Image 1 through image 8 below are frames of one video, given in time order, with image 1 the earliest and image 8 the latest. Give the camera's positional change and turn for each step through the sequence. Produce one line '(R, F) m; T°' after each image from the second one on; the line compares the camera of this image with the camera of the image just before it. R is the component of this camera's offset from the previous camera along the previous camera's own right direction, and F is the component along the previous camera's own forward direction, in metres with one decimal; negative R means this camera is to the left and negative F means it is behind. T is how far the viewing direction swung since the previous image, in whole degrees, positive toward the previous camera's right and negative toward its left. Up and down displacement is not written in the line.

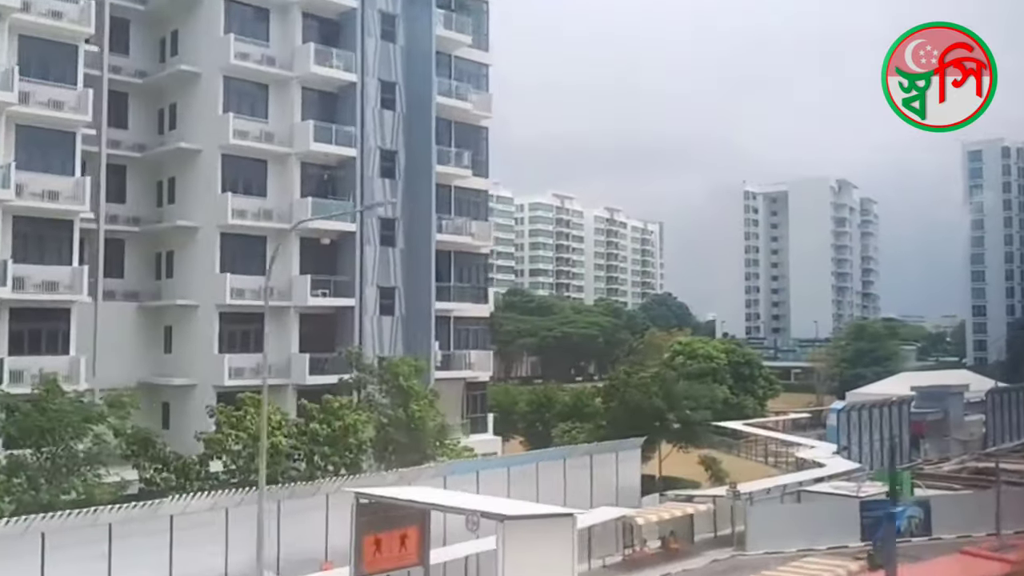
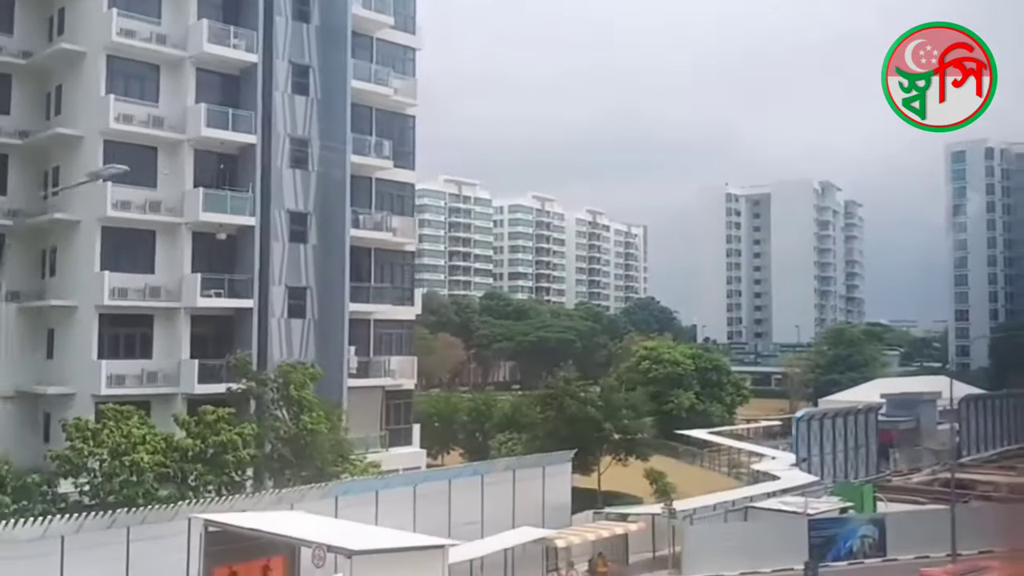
(+0.4, +0.4) m; 0°
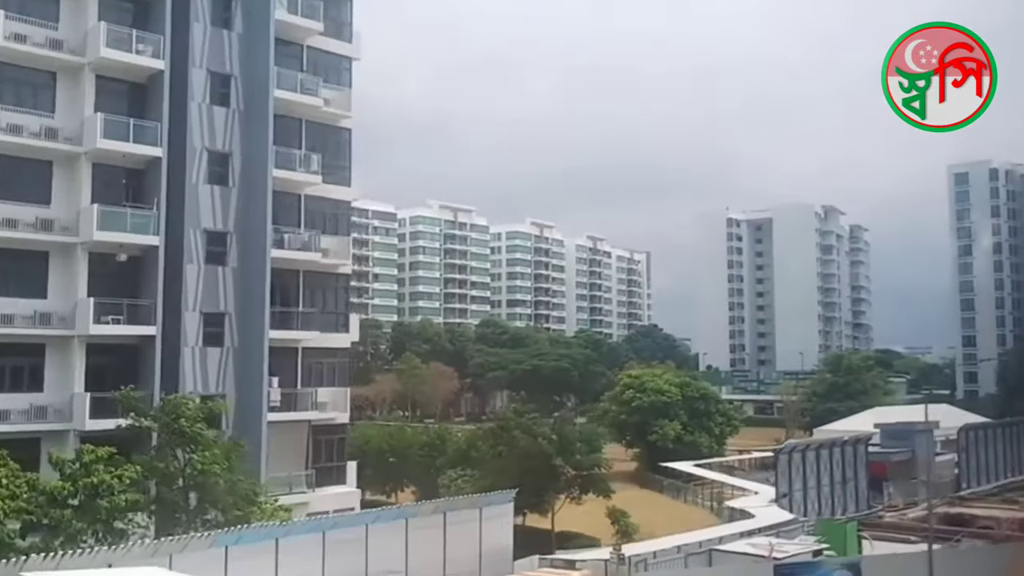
(+0.3, +0.4) m; -1°
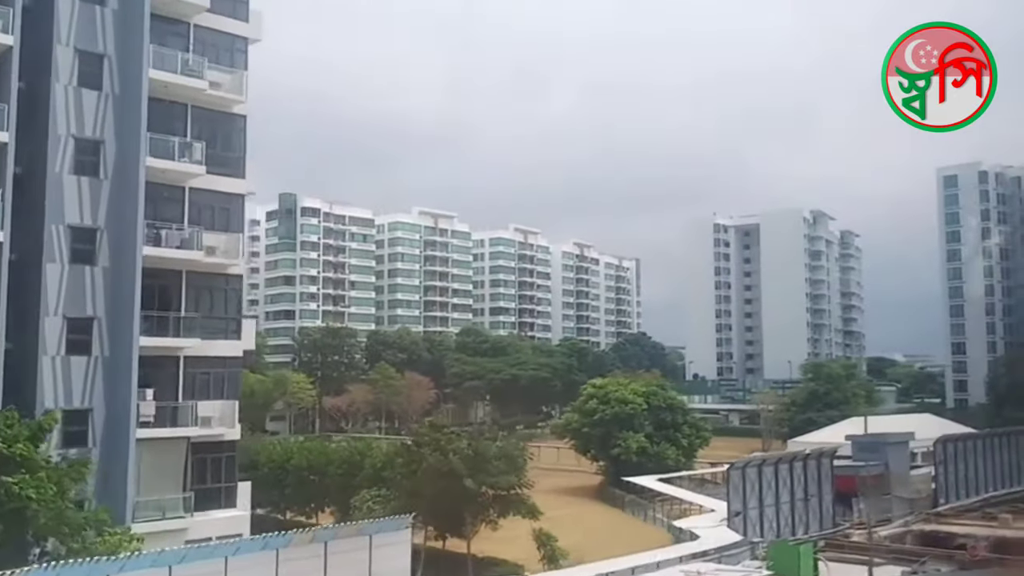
(+0.4, +0.4) m; 0°
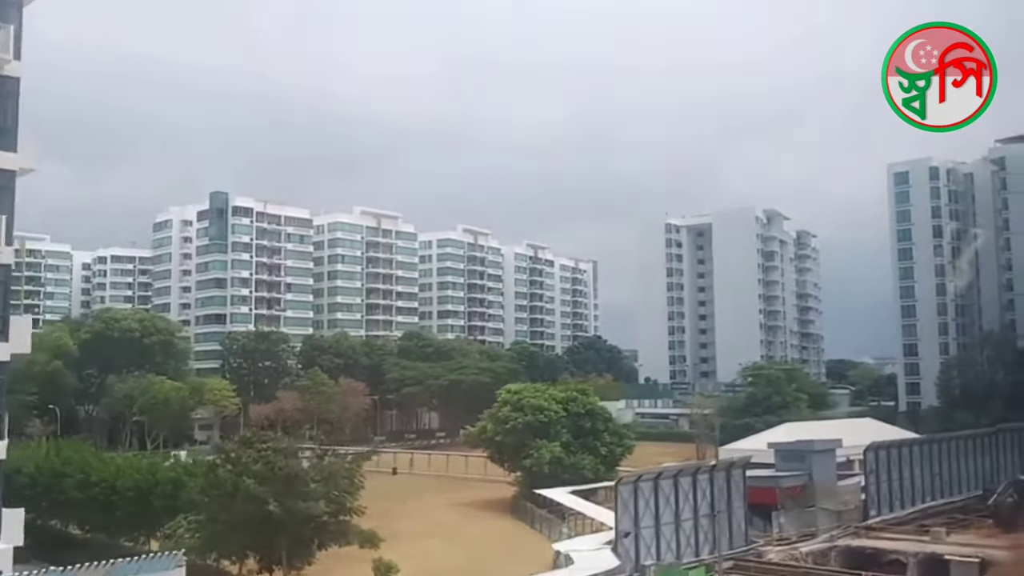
(+0.6, +0.6) m; +1°
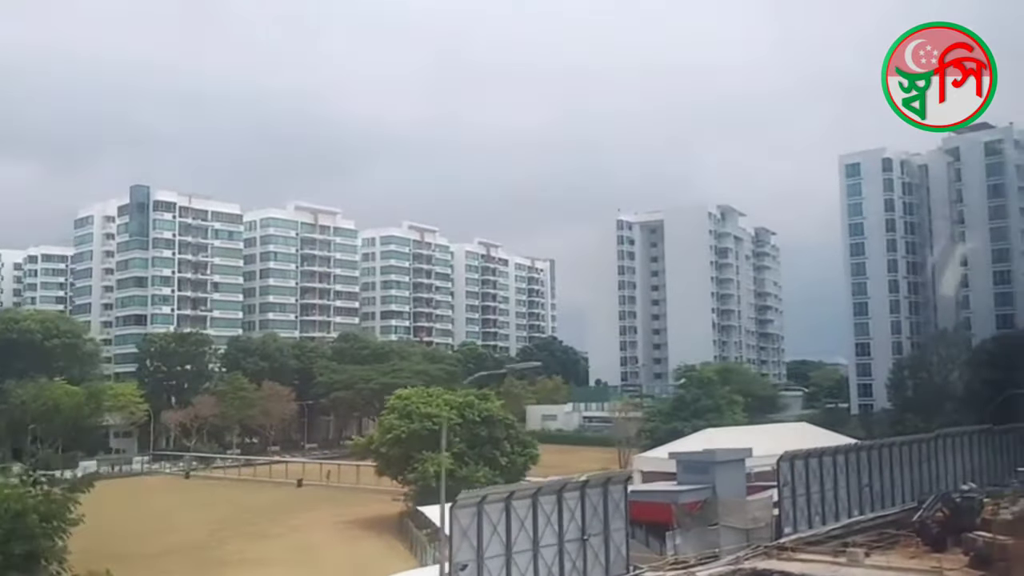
(+0.7, +0.8) m; +1°
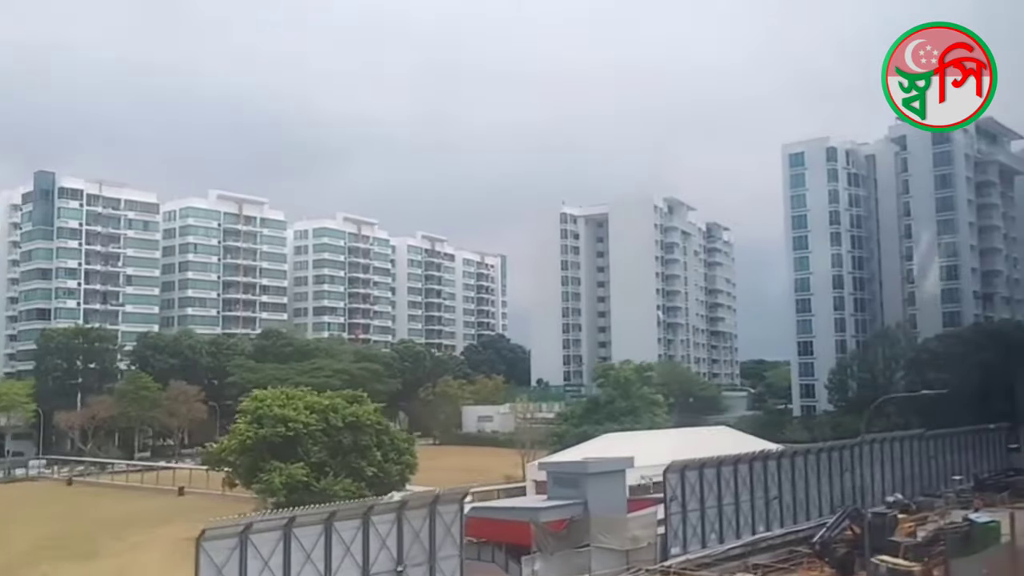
(+0.7, +0.8) m; +1°
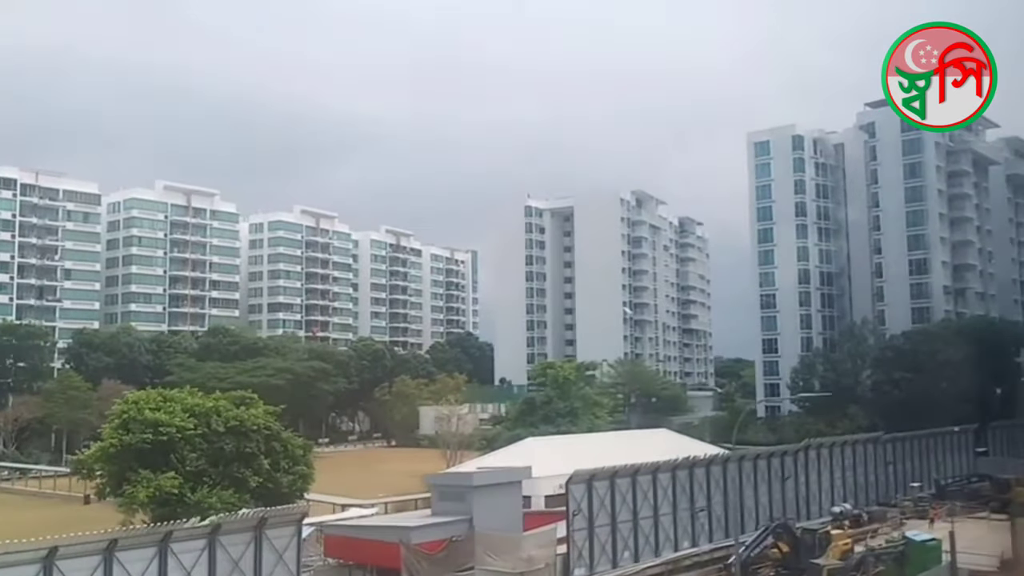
(+0.6, +0.7) m; 0°
